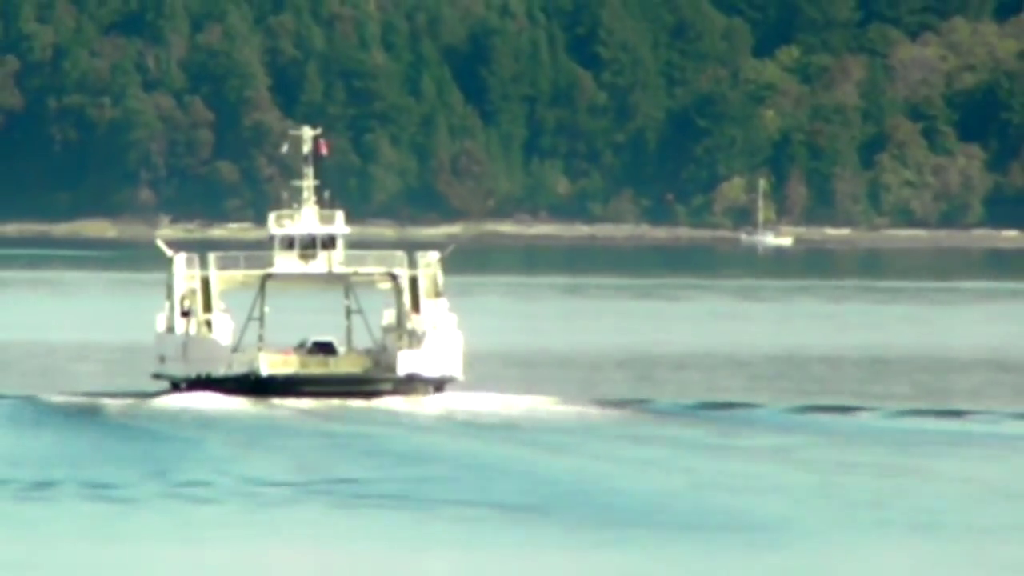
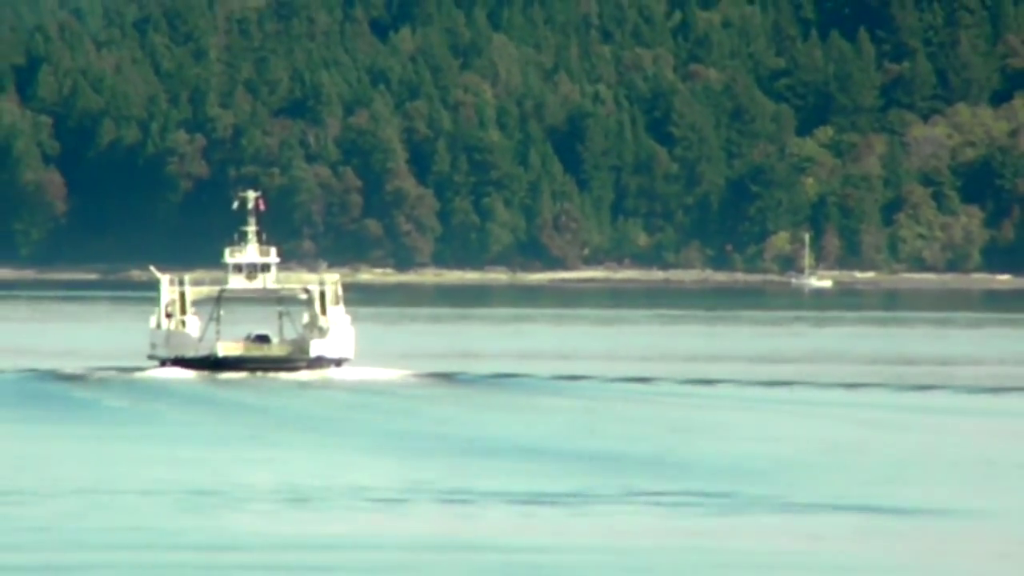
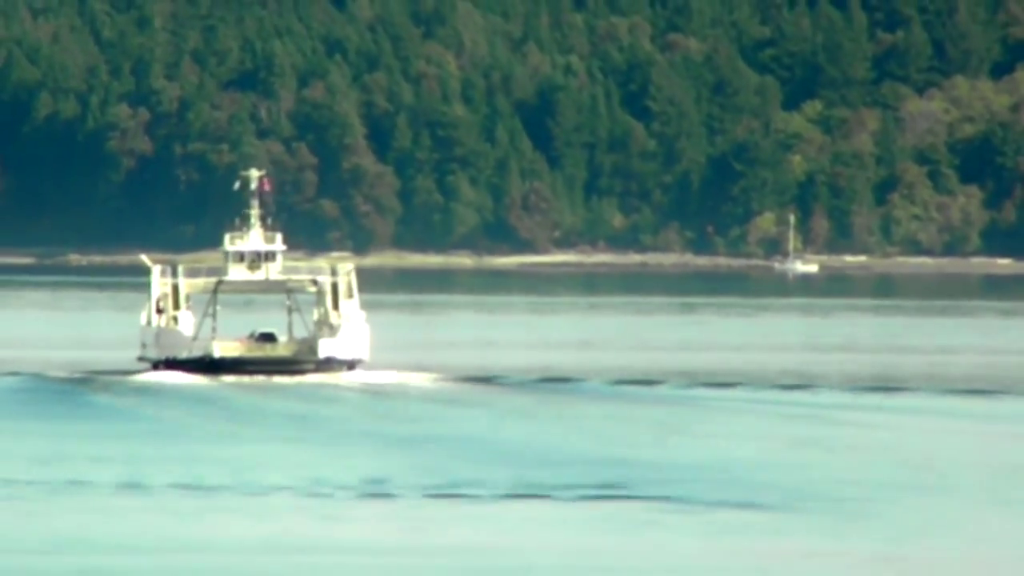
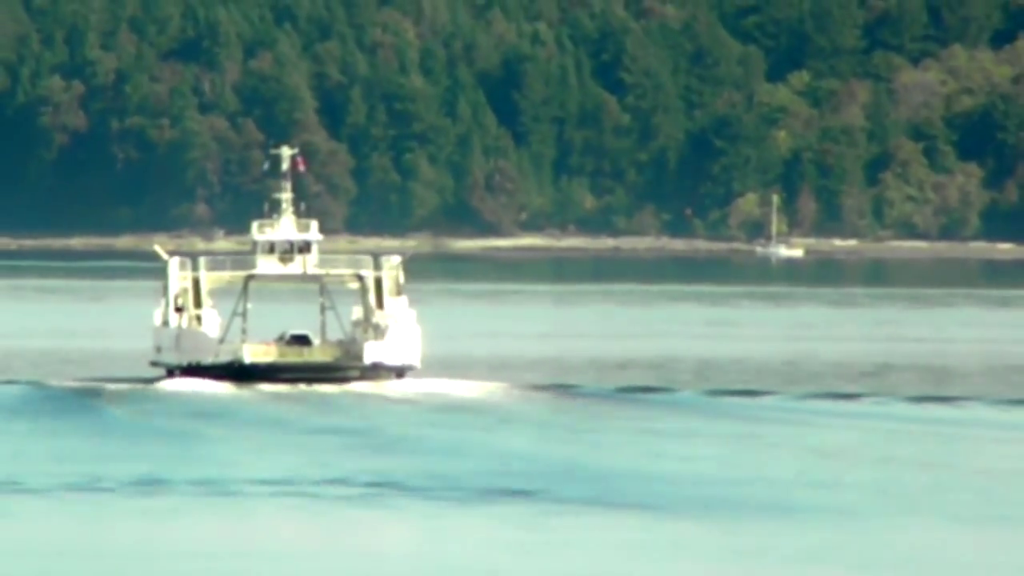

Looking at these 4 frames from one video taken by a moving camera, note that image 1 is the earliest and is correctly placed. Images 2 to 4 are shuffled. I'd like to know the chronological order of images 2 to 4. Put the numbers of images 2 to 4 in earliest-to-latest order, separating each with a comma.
4, 3, 2
